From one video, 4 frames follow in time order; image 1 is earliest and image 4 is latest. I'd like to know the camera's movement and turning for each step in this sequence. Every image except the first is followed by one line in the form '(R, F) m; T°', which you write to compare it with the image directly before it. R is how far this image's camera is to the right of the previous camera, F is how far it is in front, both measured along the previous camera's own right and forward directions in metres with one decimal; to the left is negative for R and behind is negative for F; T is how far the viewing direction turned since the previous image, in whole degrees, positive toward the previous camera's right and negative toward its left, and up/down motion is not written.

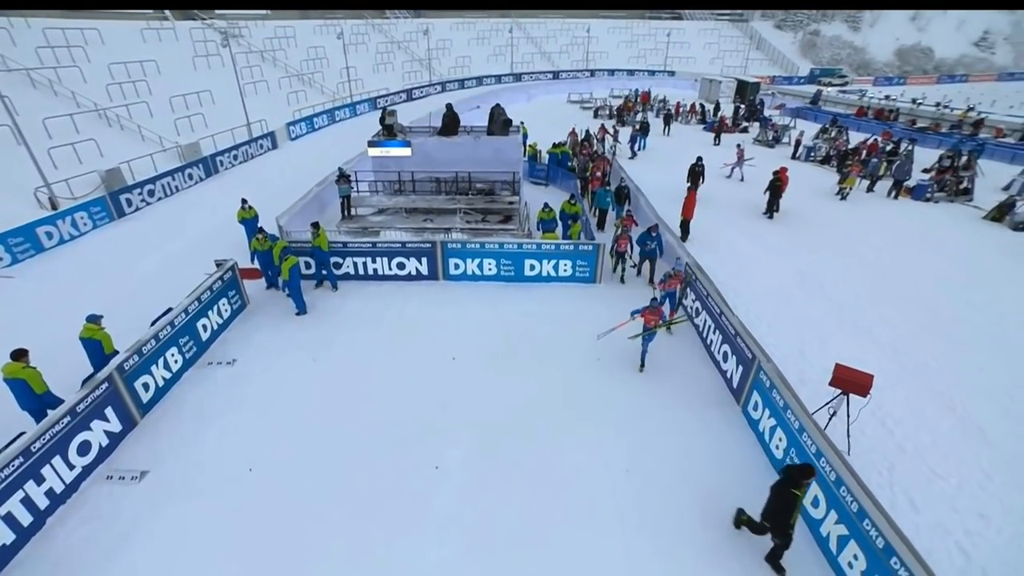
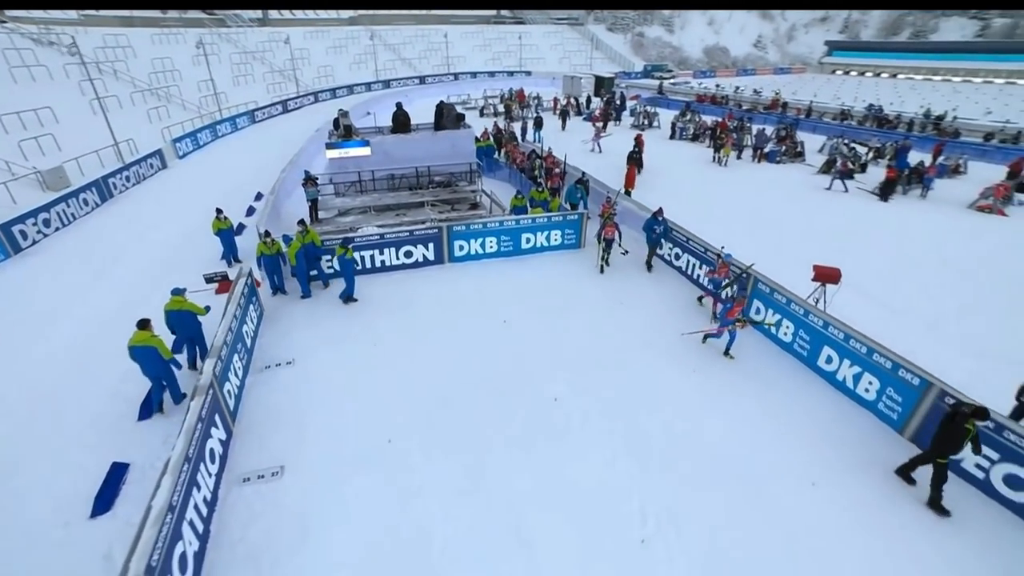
(-3.5, -0.6) m; +15°
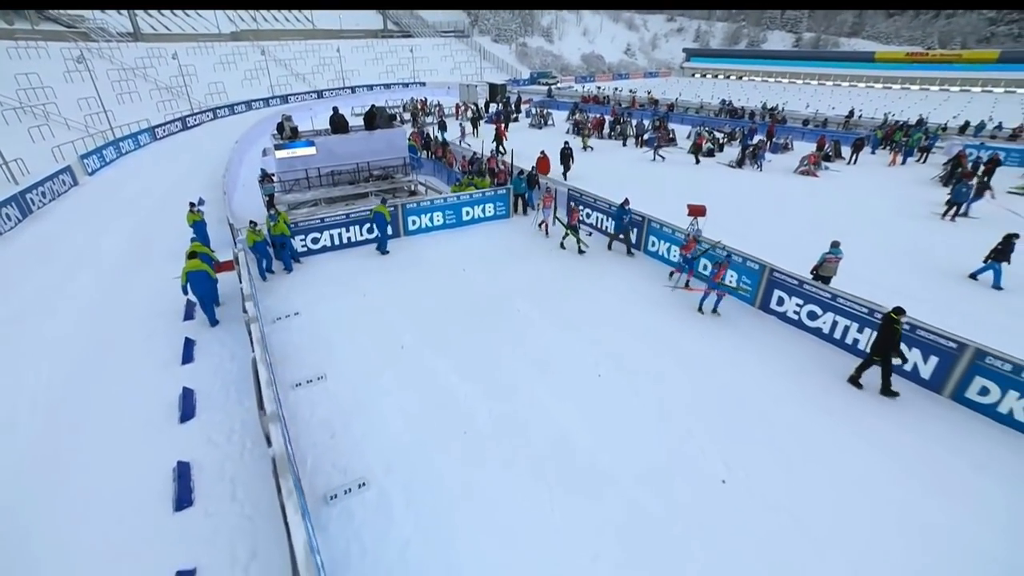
(-1.4, -2.4) m; +11°
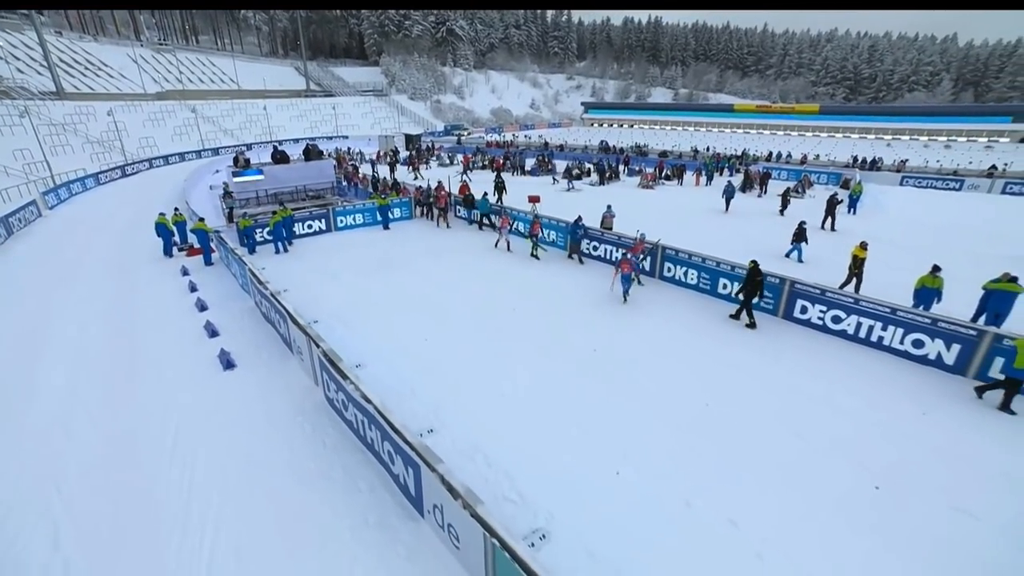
(+1.2, -5.9) m; +8°
